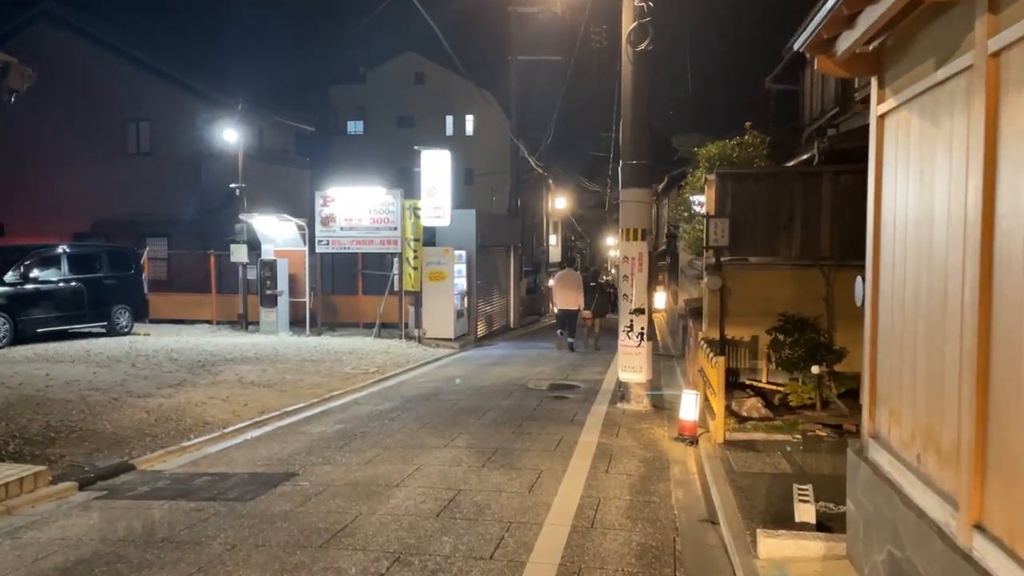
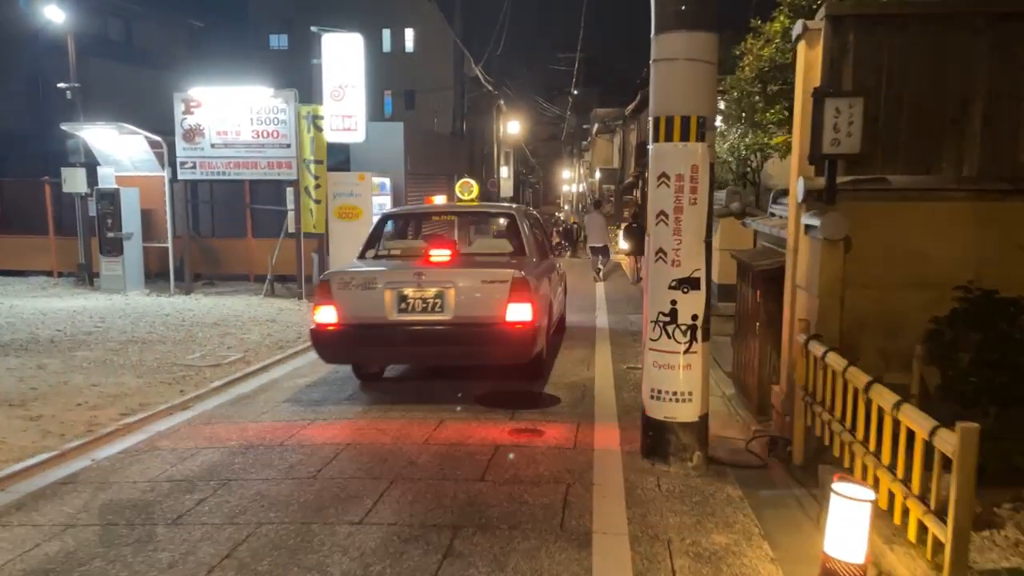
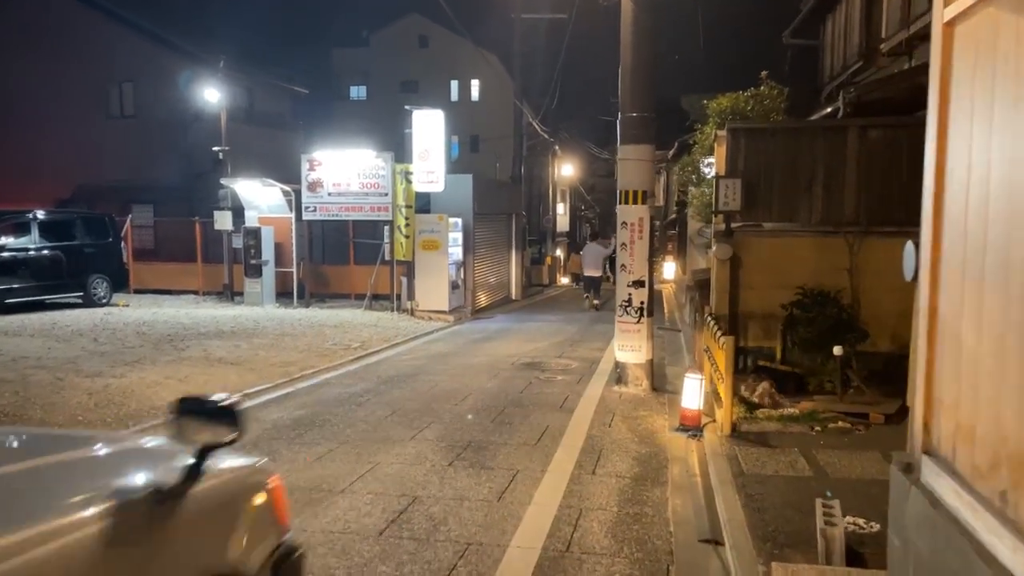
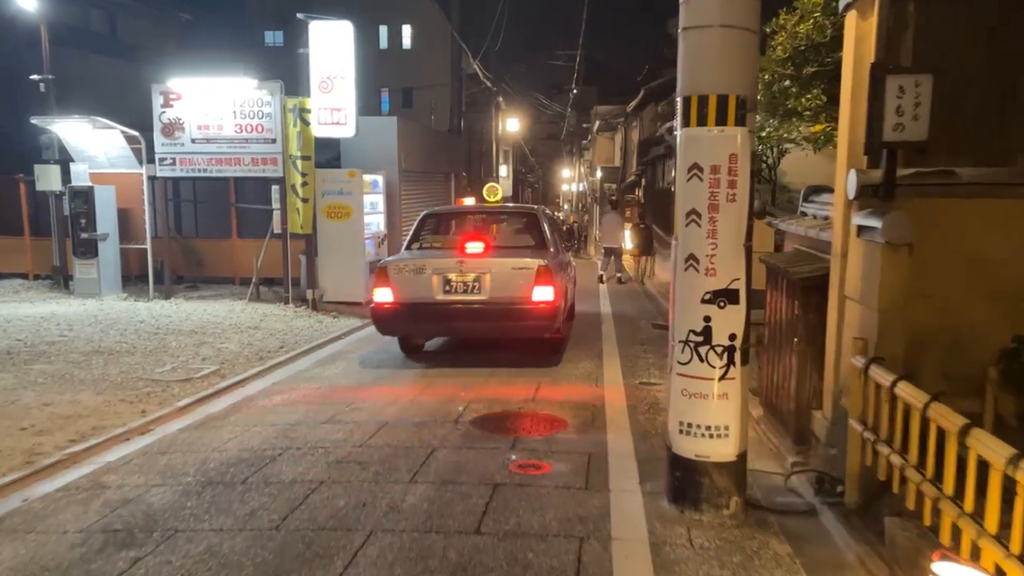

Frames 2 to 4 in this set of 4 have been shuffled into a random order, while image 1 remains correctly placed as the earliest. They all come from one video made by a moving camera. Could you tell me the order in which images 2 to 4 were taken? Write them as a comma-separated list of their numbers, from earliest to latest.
3, 2, 4
